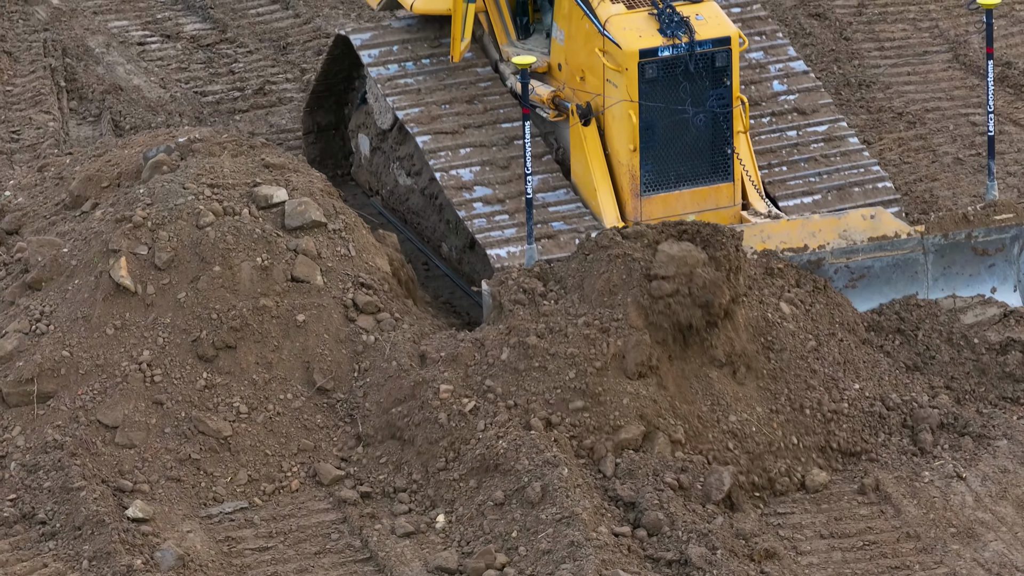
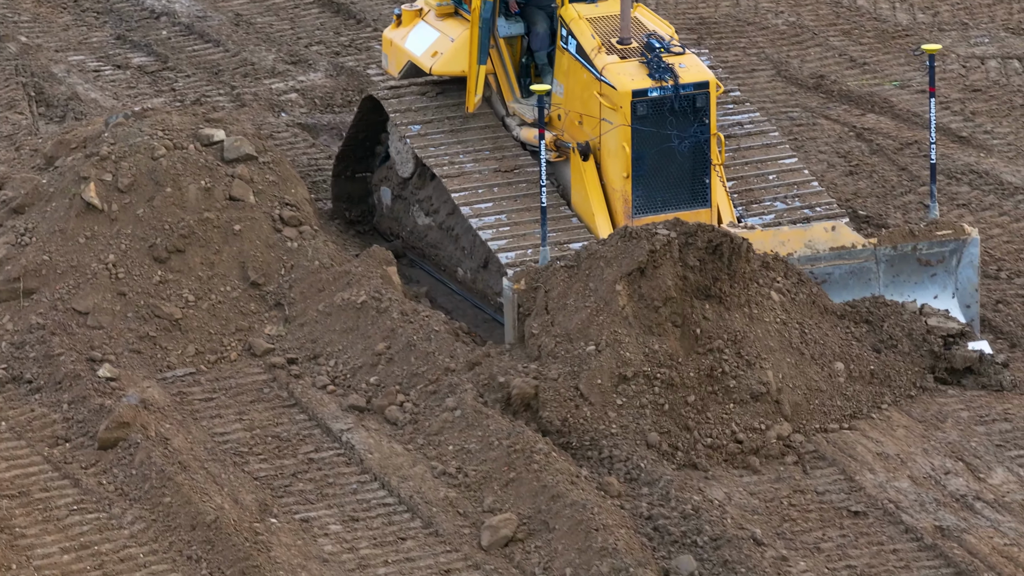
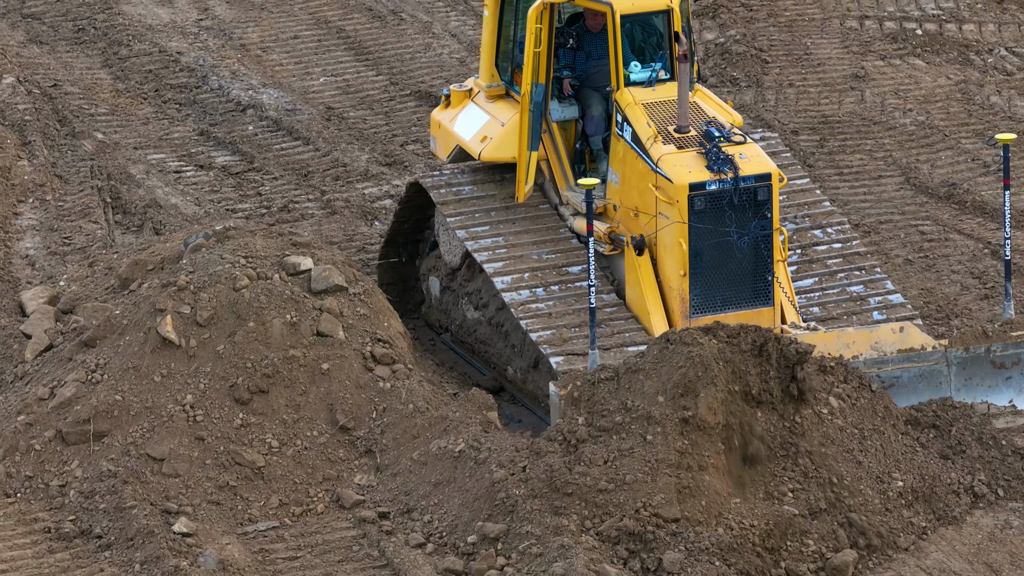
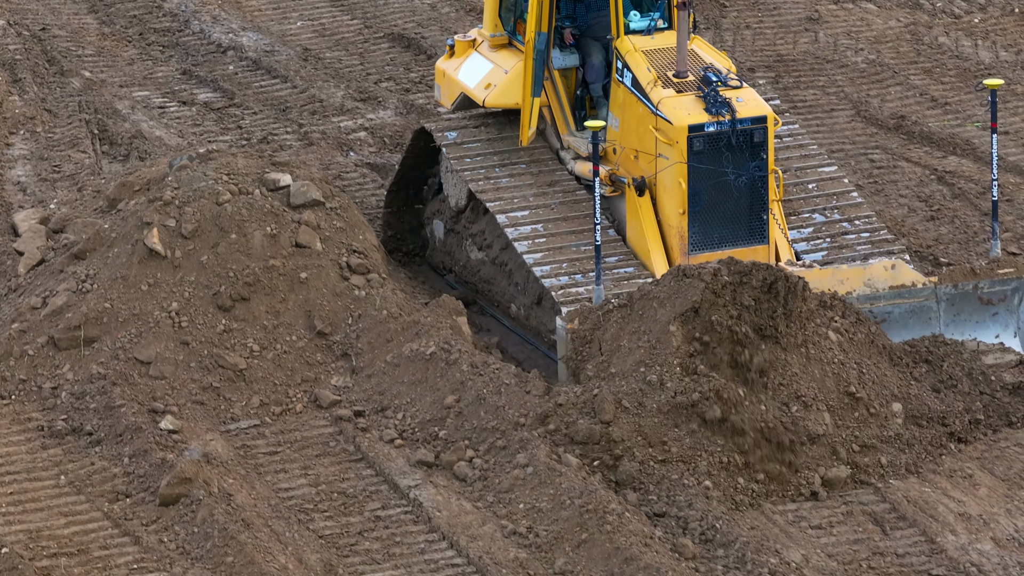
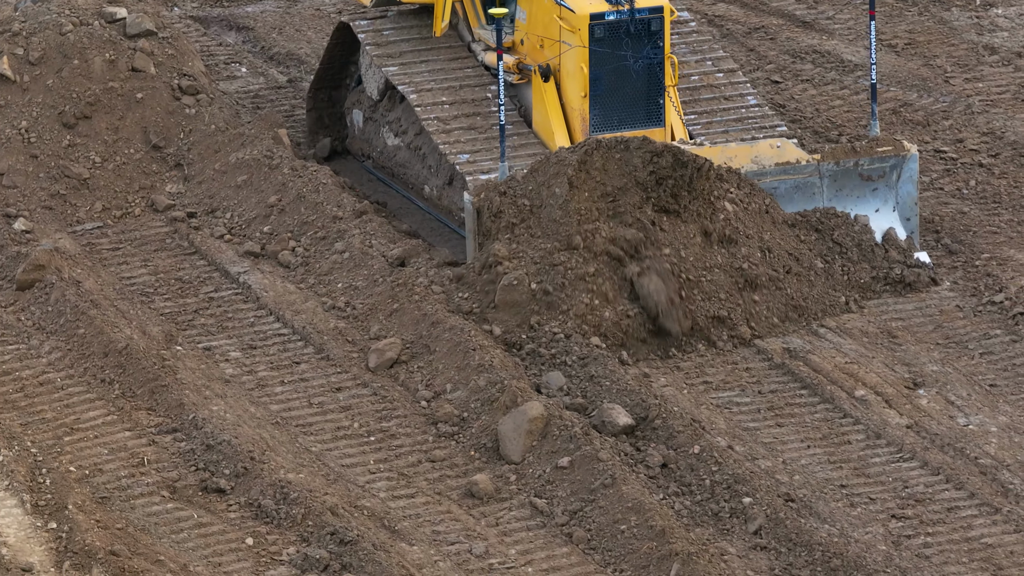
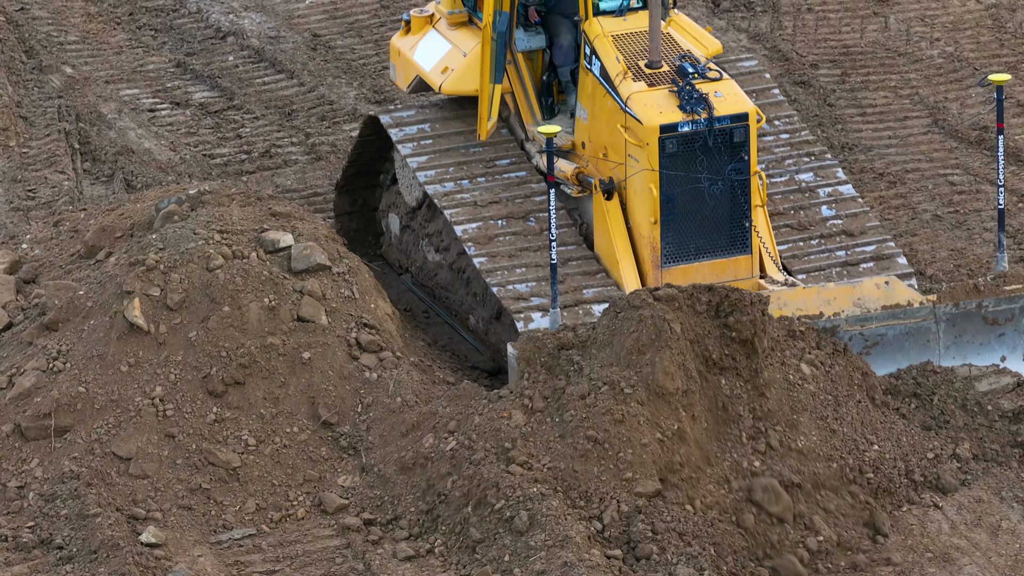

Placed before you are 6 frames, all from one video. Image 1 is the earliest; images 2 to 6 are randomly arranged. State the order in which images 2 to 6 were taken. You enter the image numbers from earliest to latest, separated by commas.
6, 3, 4, 2, 5
